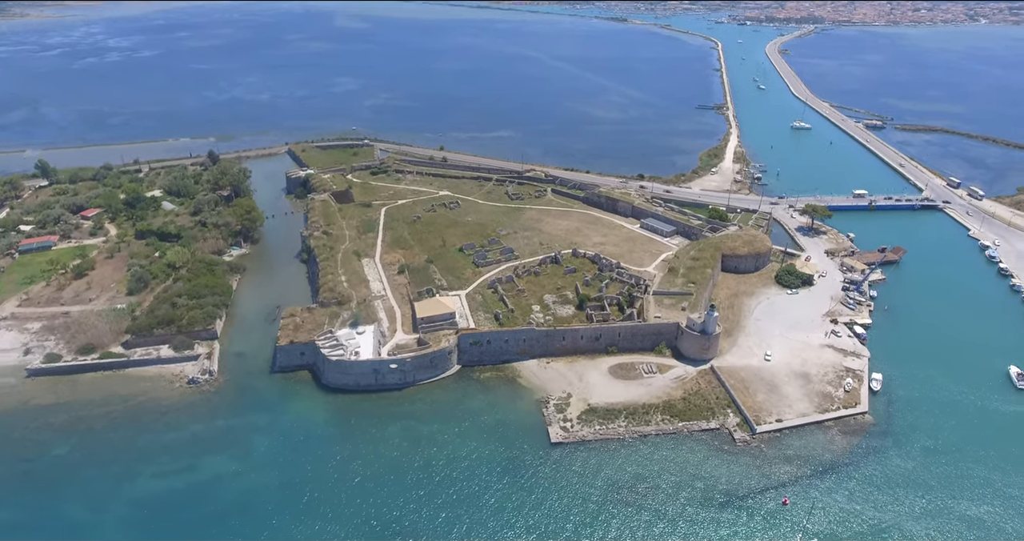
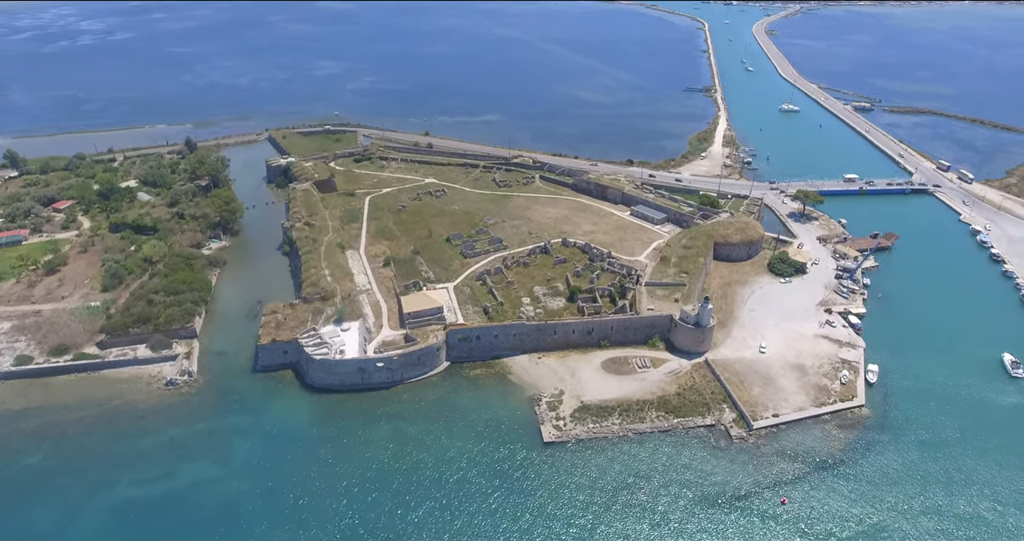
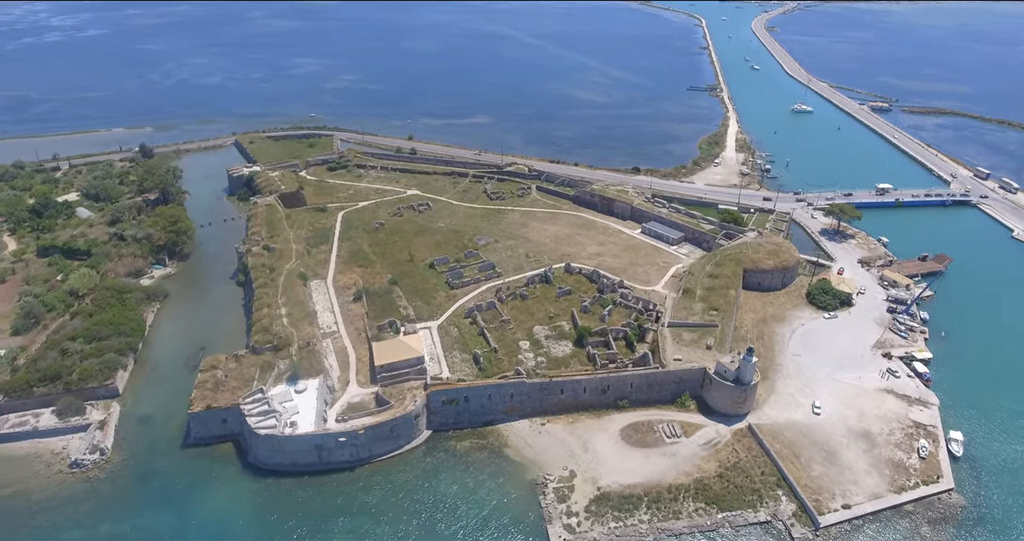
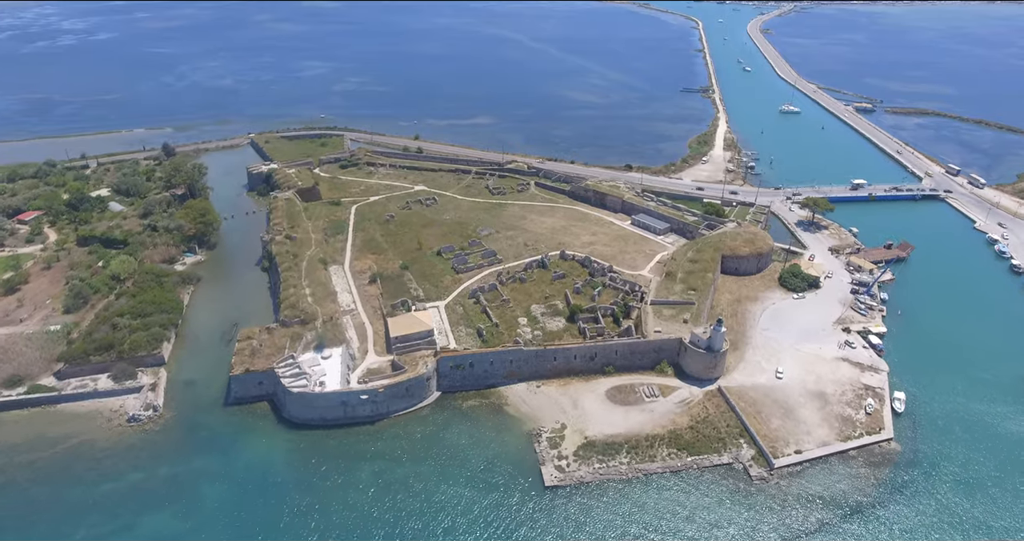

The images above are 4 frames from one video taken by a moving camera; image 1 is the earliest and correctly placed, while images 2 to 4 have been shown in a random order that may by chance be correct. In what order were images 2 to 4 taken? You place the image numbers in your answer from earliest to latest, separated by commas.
2, 4, 3
